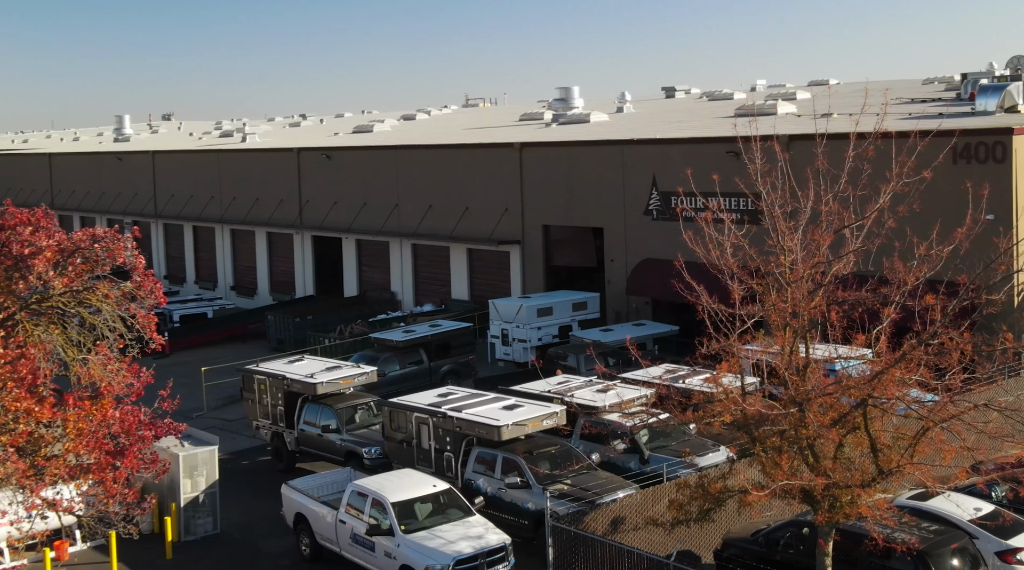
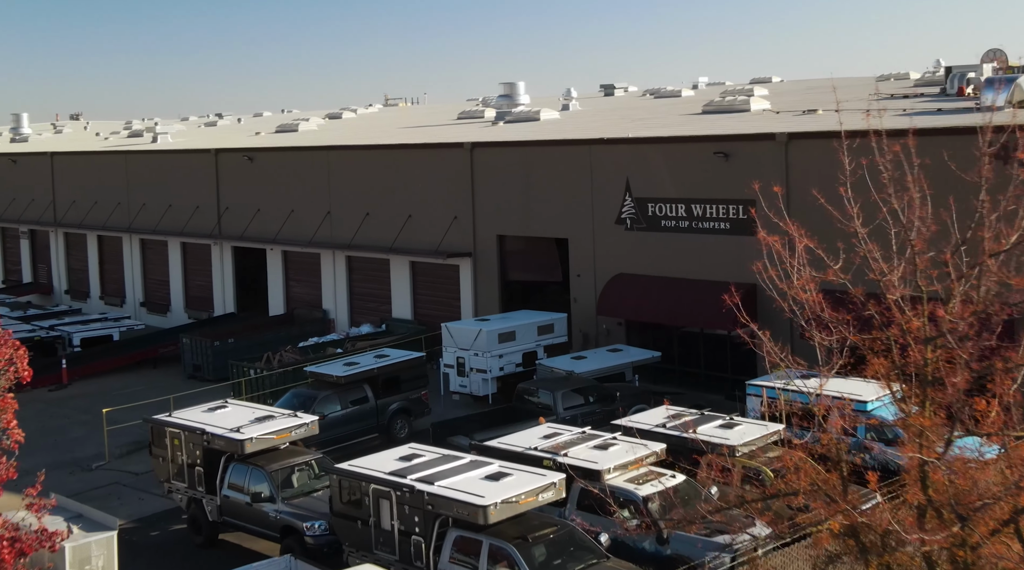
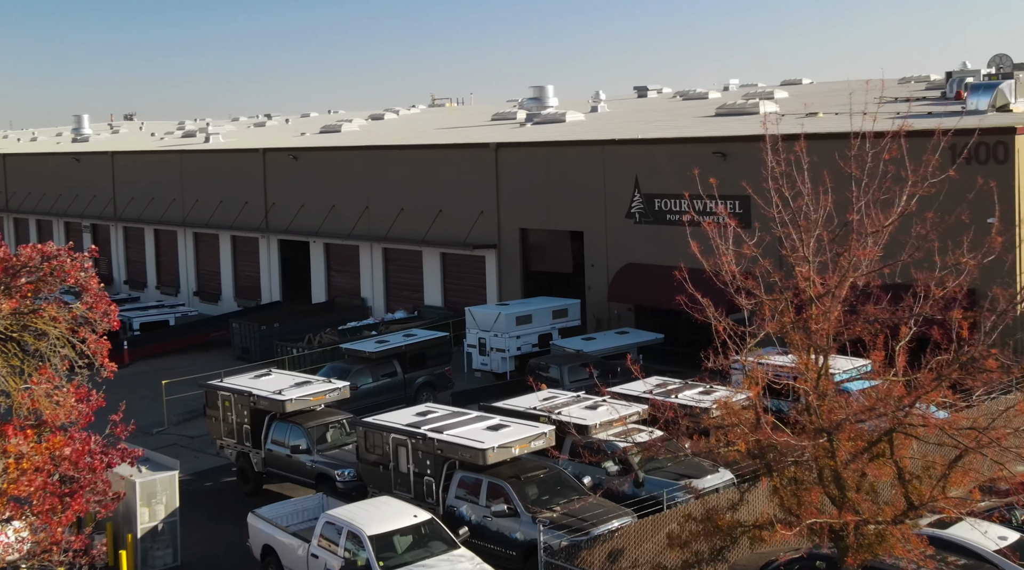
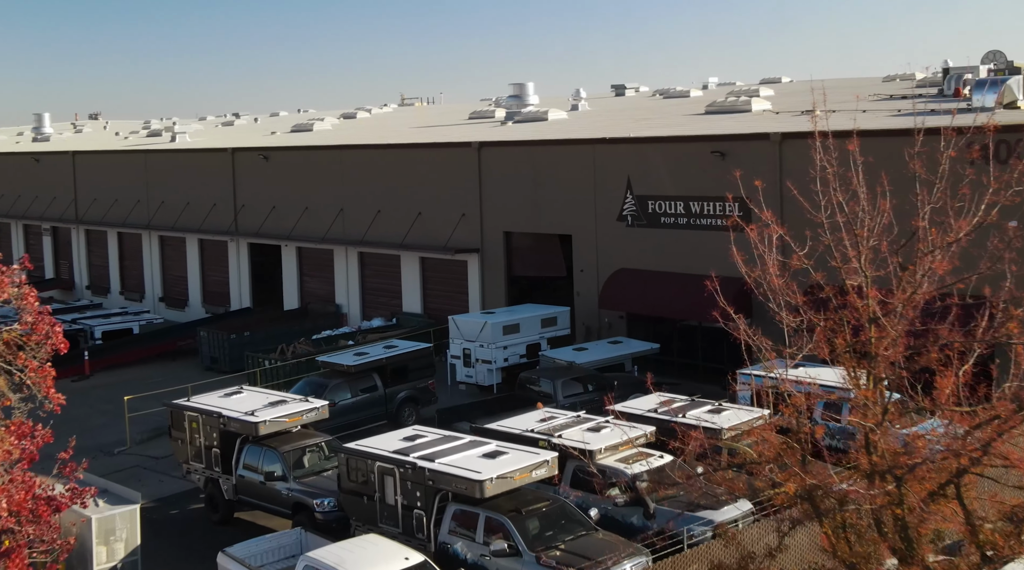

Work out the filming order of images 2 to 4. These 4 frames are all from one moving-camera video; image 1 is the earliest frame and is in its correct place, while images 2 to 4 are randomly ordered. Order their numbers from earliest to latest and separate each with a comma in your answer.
3, 4, 2
